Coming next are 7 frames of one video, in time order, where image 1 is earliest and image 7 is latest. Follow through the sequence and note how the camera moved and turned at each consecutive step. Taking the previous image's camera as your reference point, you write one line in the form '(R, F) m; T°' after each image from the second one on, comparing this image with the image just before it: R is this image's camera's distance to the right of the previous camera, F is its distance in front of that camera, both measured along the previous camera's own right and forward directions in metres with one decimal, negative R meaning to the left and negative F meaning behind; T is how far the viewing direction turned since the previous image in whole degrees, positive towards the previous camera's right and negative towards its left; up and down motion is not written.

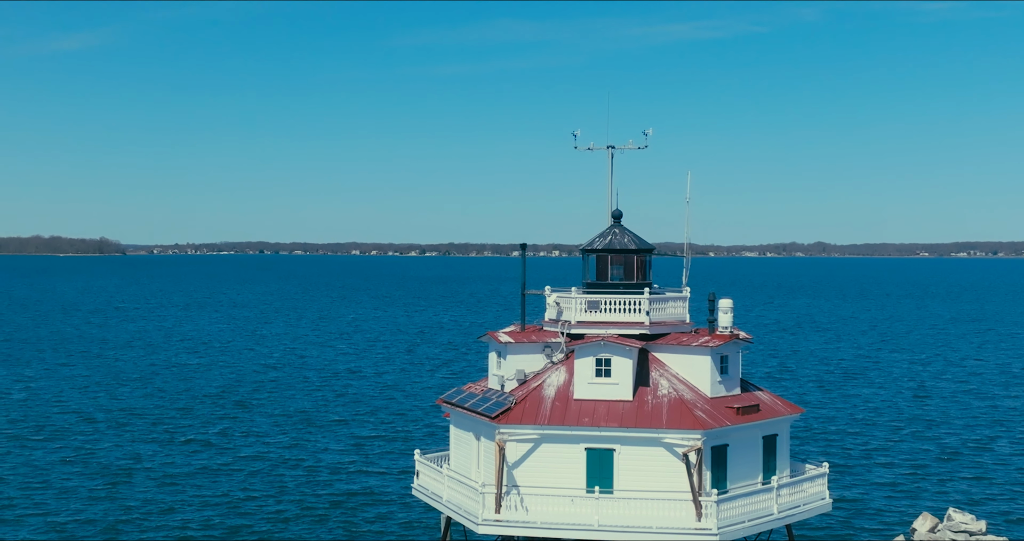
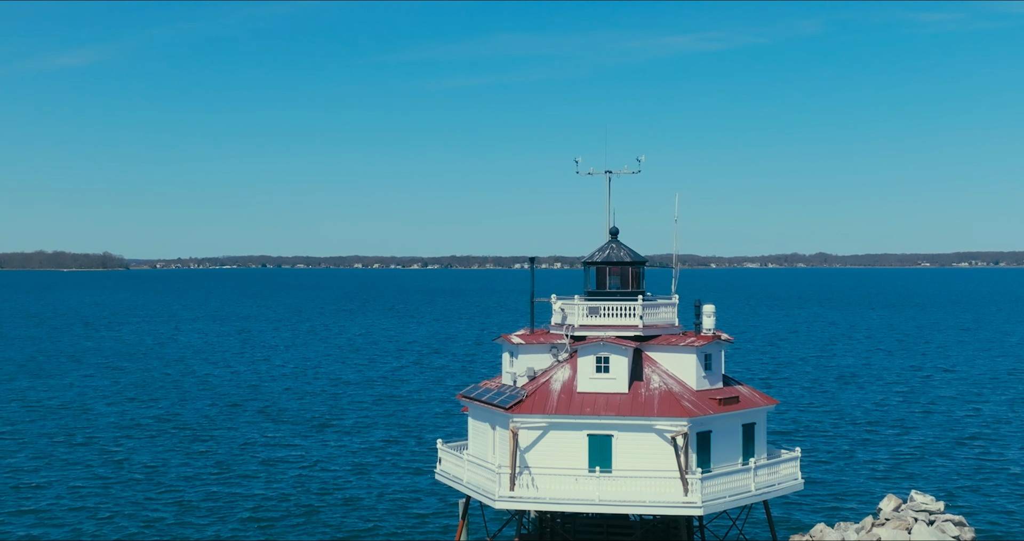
(+0.5, -3.4) m; -2°
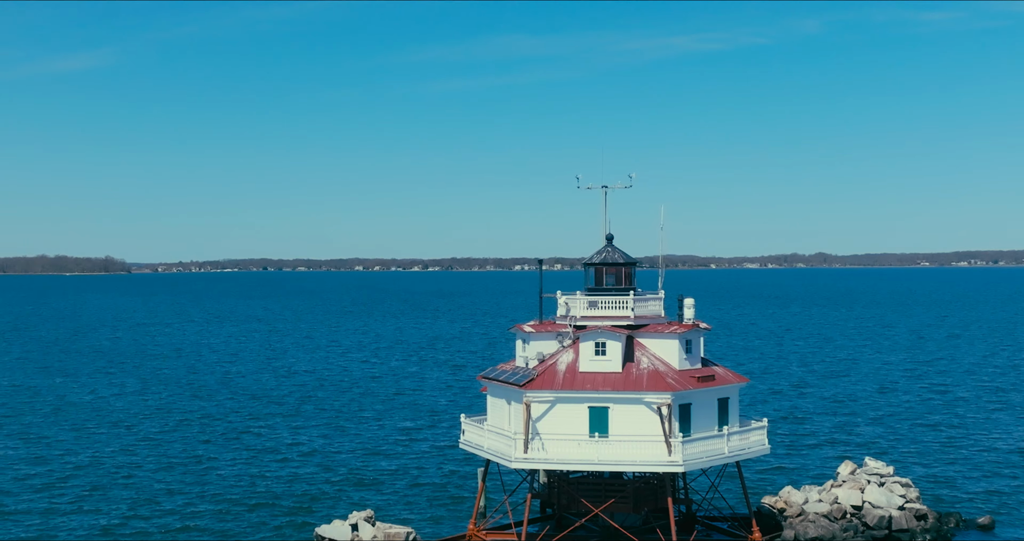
(-0.4, -4.9) m; 0°
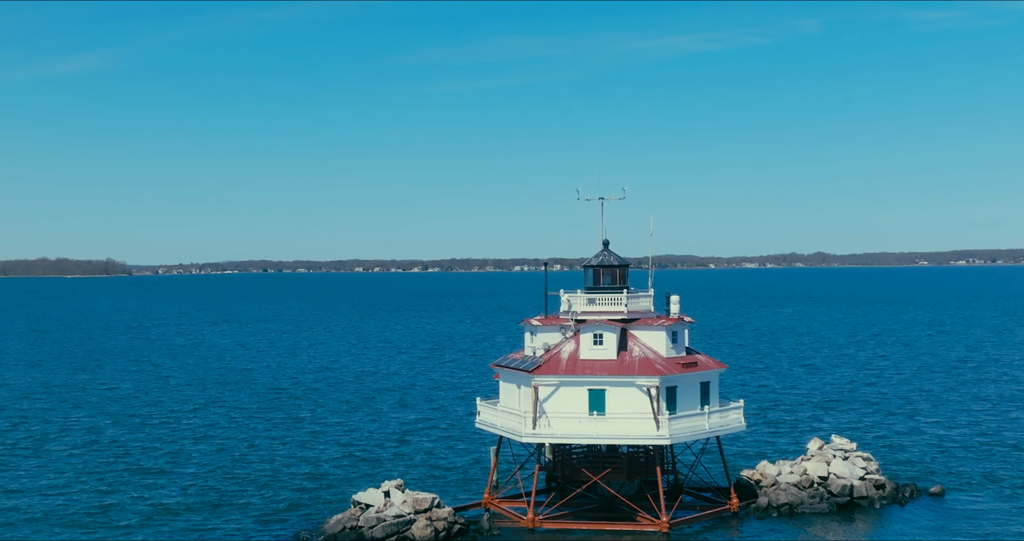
(-0.4, -4.7) m; 0°
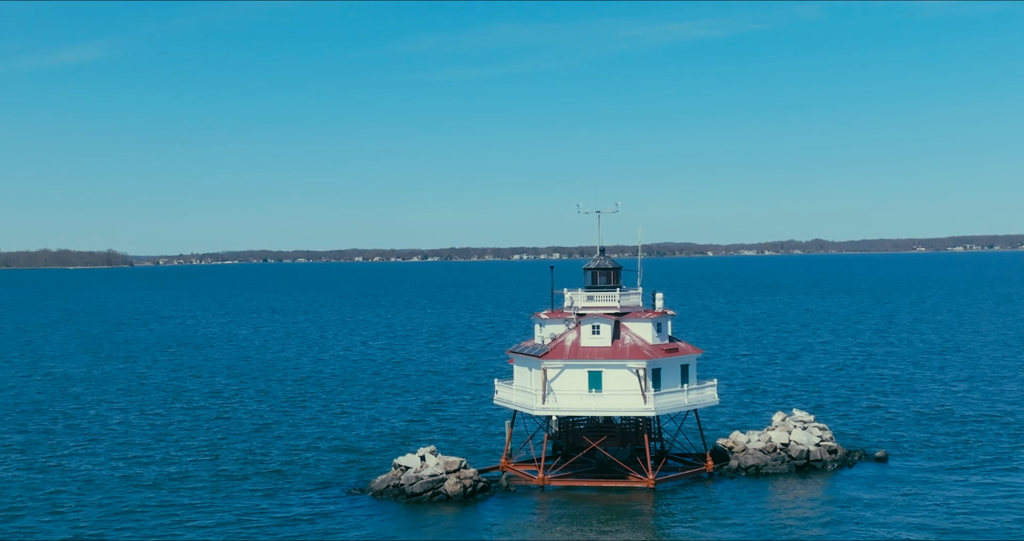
(-0.6, -7.2) m; 0°
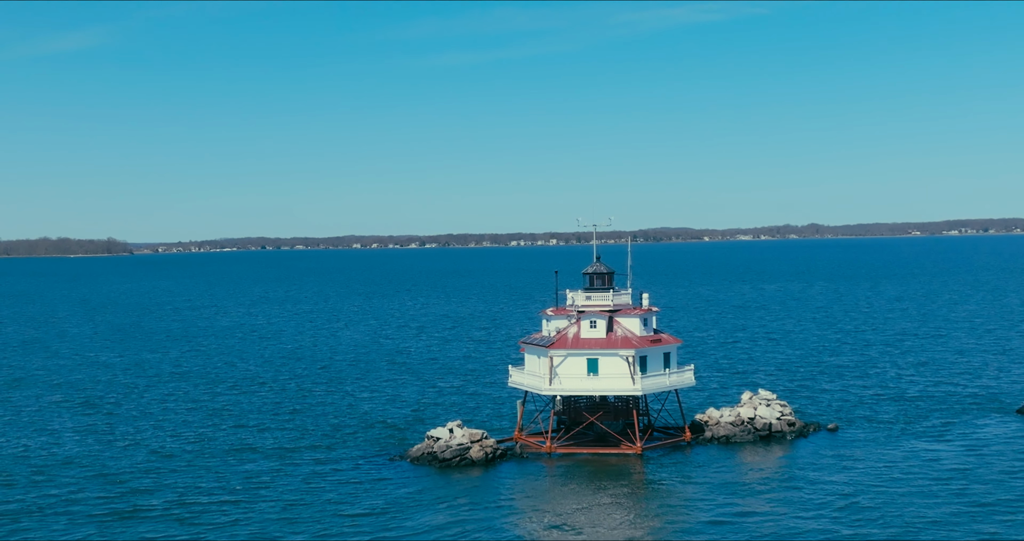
(-0.8, -8.7) m; 0°
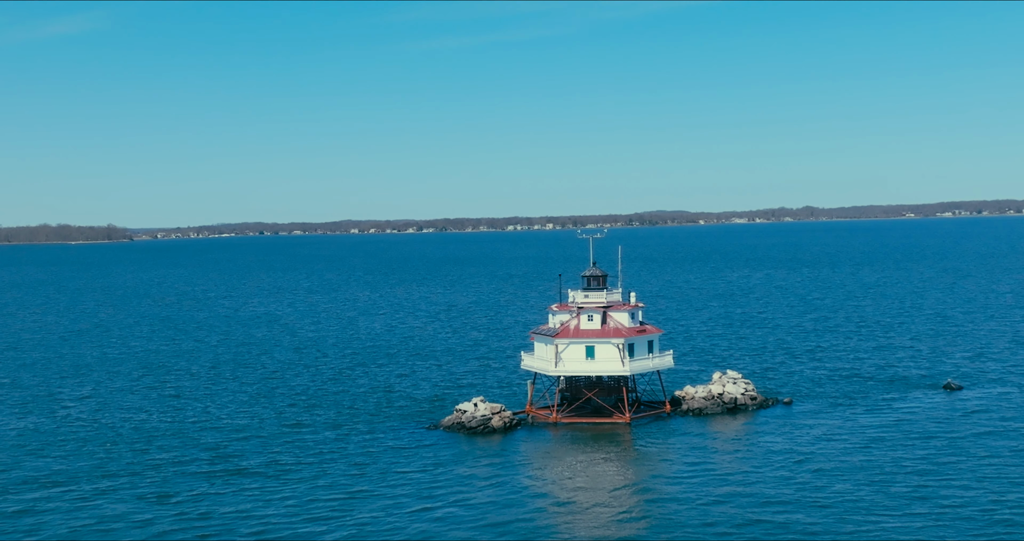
(-1.0, -11.5) m; 0°
